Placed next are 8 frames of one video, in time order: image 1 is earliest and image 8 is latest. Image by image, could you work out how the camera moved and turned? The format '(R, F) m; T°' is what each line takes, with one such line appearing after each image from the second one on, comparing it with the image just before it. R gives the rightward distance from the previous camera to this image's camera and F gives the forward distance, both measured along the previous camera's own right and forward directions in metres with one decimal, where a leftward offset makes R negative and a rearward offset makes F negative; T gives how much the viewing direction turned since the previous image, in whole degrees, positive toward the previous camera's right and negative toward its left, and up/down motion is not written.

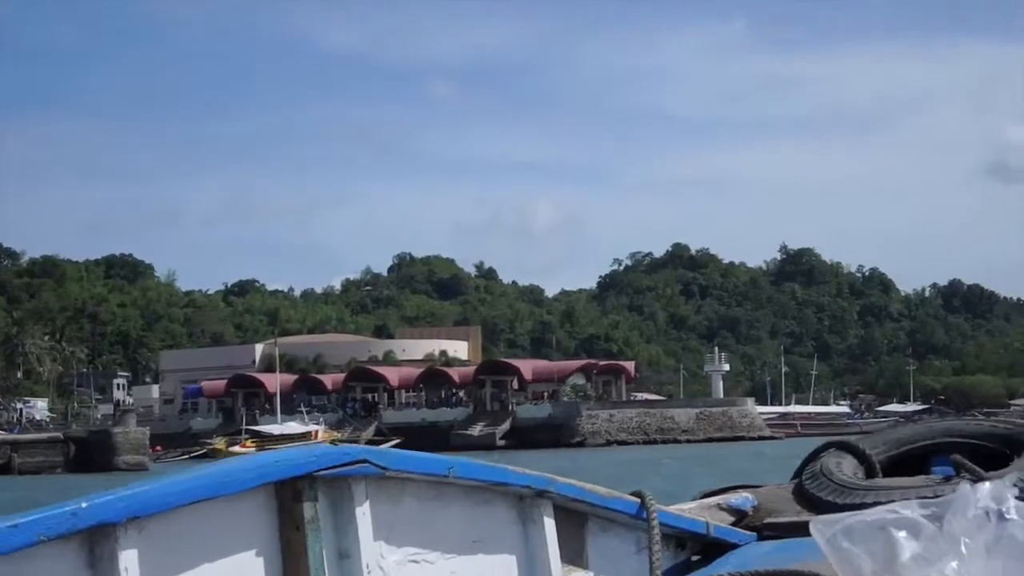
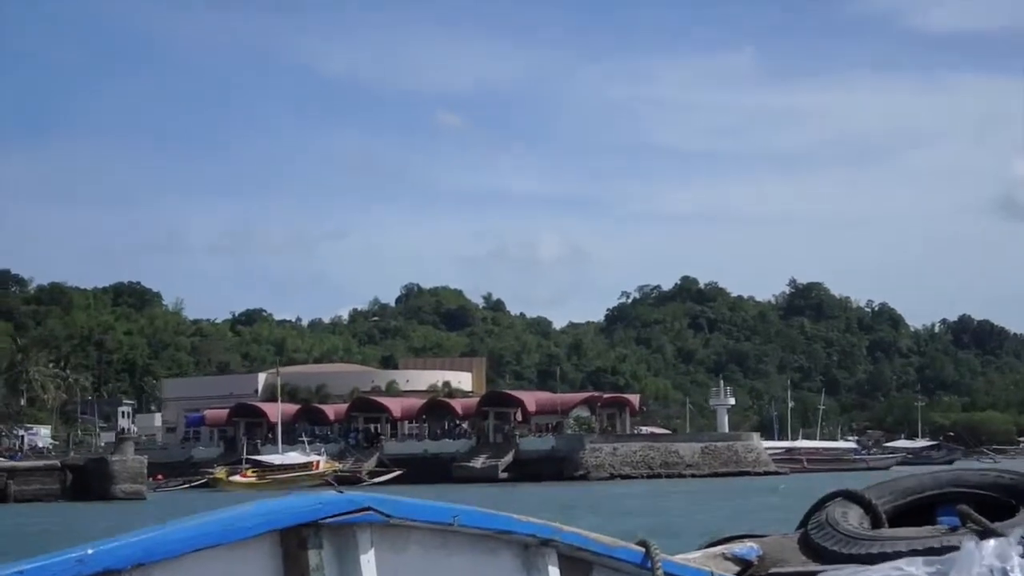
(+0.1, +0.3) m; 0°
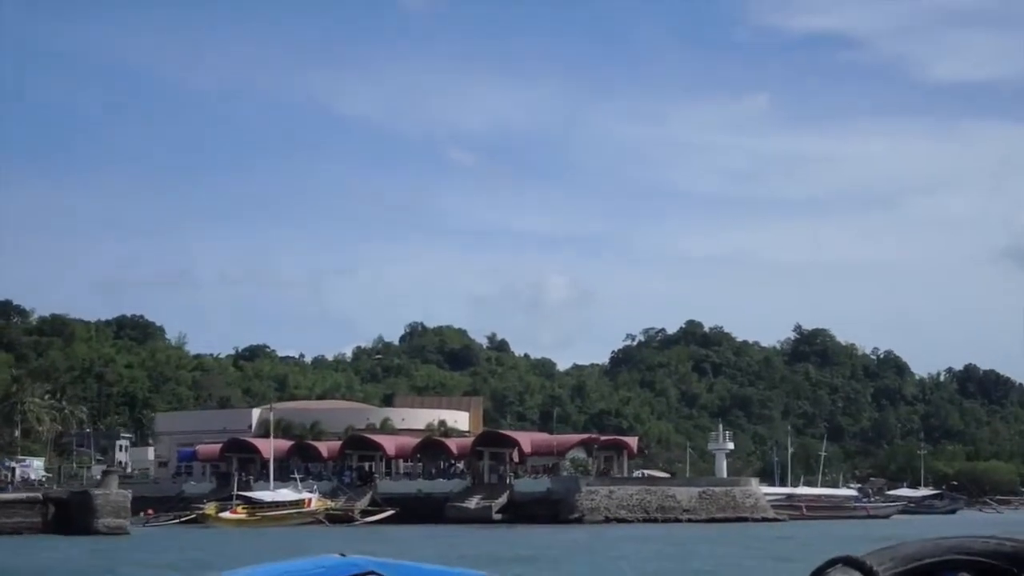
(+0.3, +0.6) m; 0°
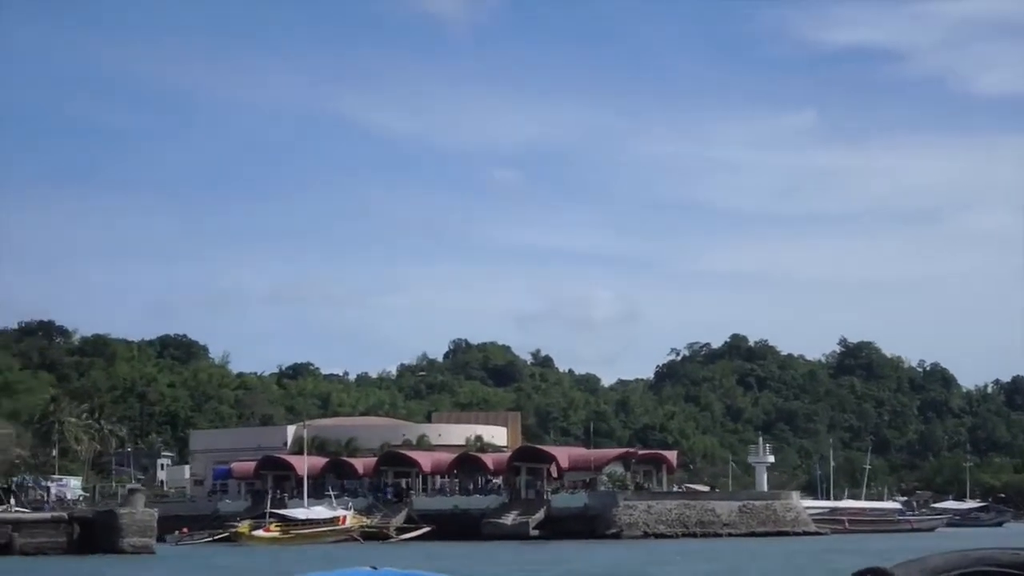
(+0.3, +0.8) m; -2°
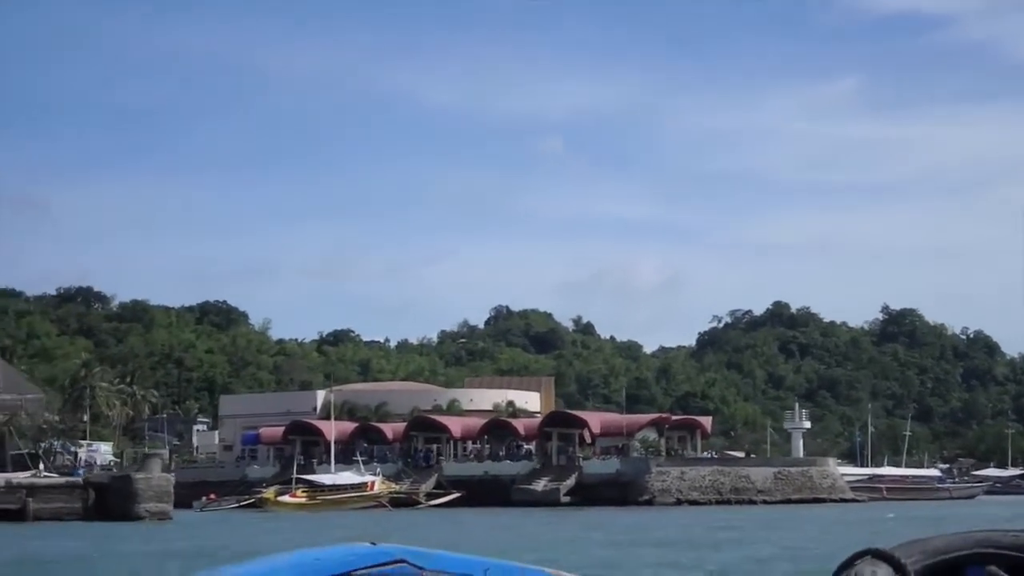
(+0.4, +1.2) m; -2°
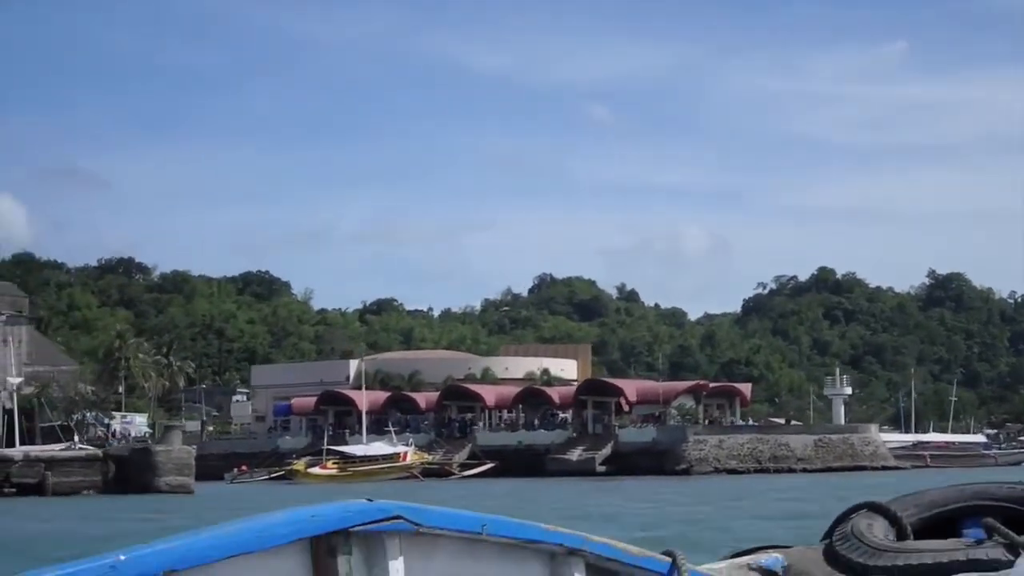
(+0.4, +1.2) m; -2°
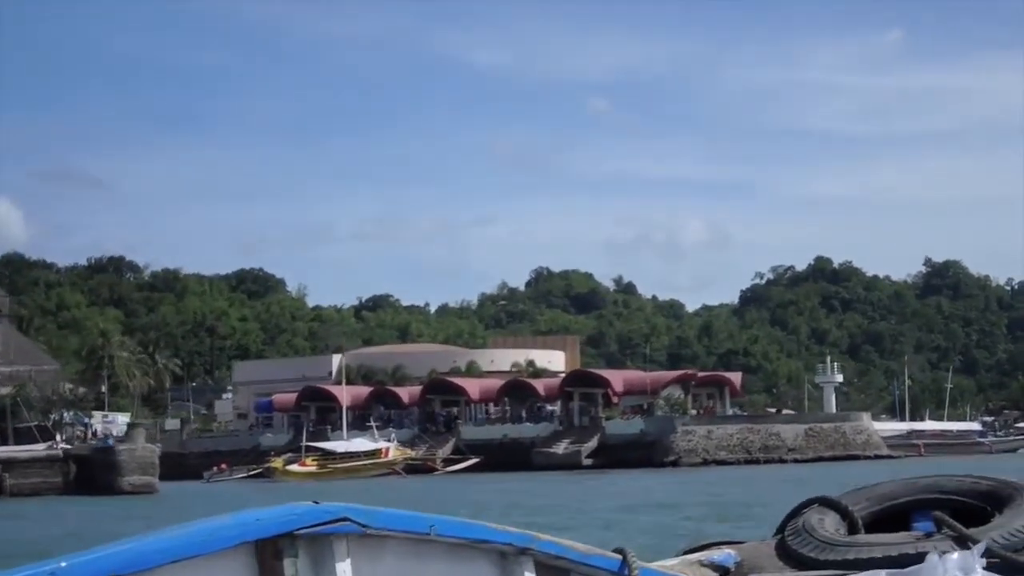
(+0.6, +1.3) m; 0°
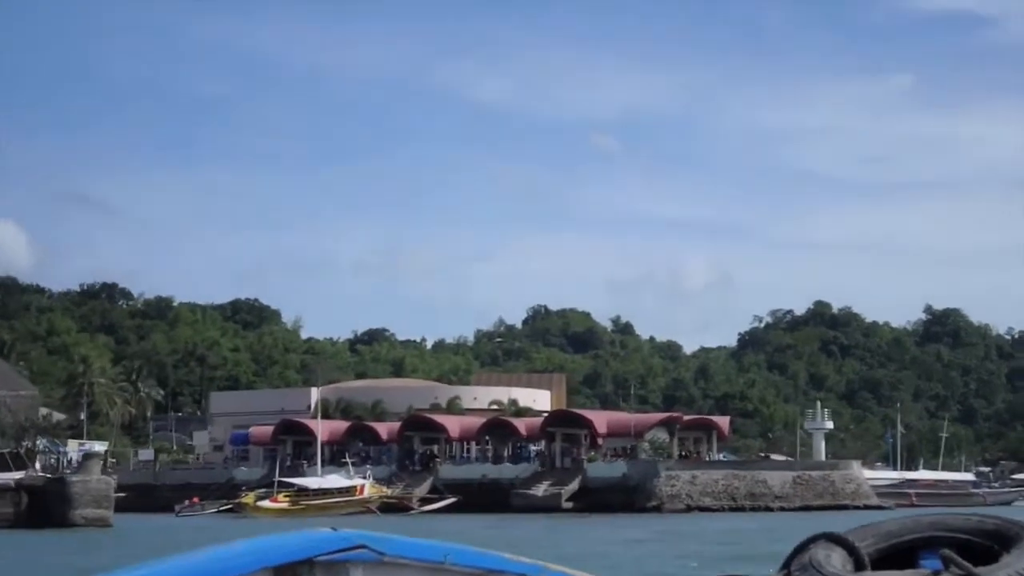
(+0.5, +1.3) m; 0°
